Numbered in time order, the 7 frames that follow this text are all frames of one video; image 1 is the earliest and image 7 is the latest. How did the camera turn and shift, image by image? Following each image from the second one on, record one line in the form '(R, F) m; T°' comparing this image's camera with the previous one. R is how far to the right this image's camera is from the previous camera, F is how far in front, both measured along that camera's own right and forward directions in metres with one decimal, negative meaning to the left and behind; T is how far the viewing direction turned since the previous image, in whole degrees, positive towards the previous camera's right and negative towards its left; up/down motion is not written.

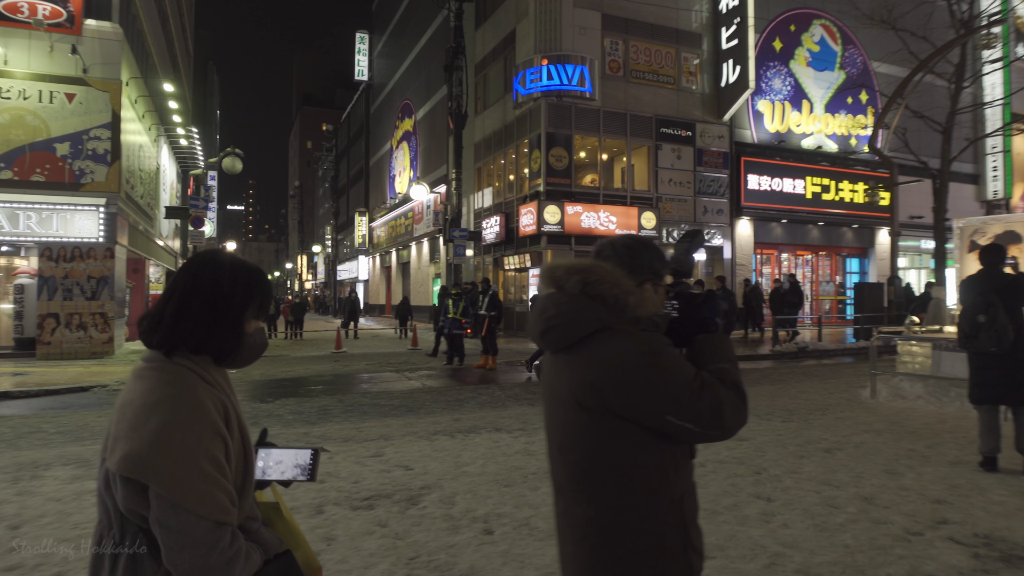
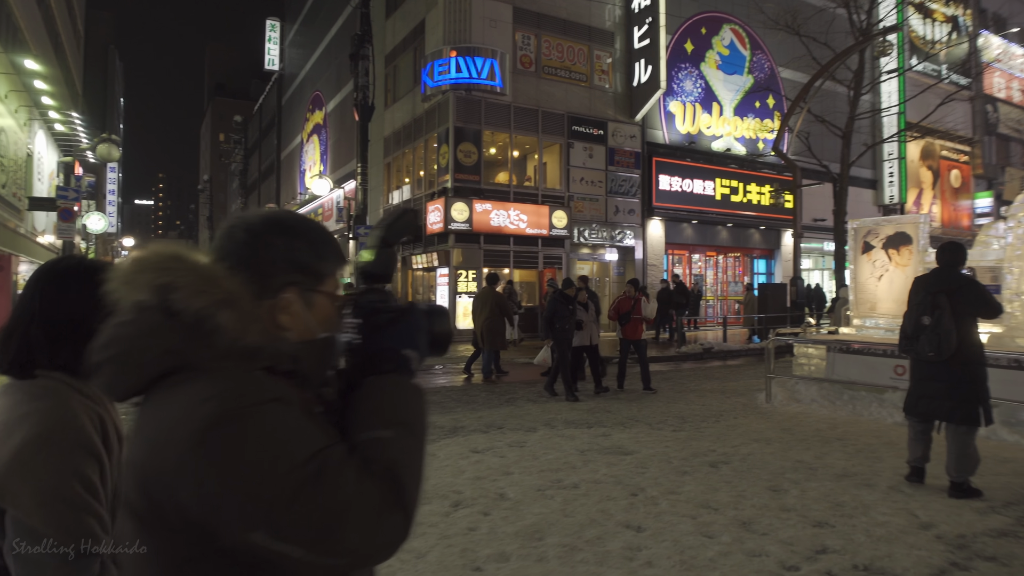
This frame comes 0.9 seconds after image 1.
(+0.6, +0.7) m; +6°
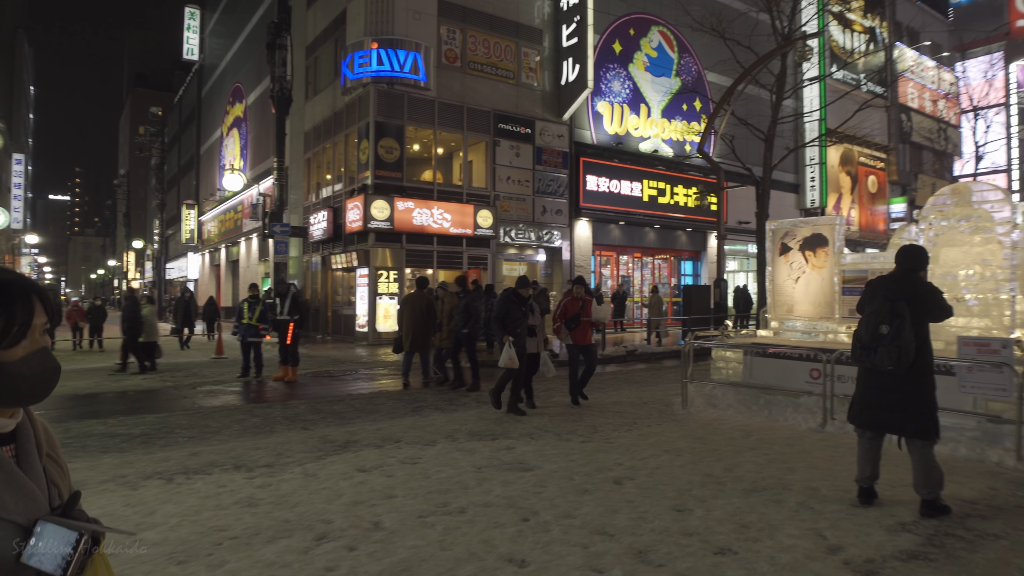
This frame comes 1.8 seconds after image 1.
(+0.4, +0.6) m; +5°
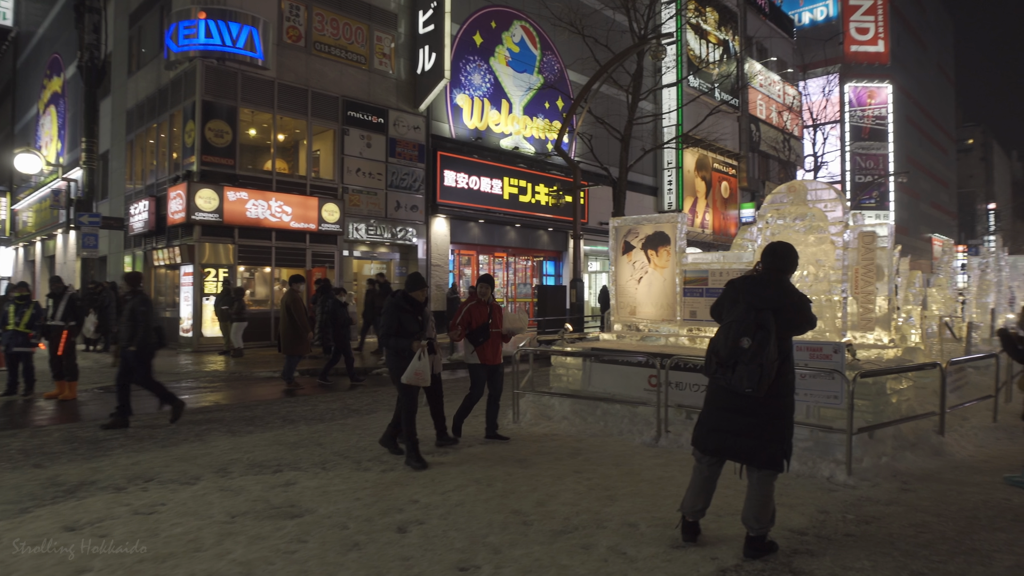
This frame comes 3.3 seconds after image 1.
(+0.8, +1.0) m; +10°
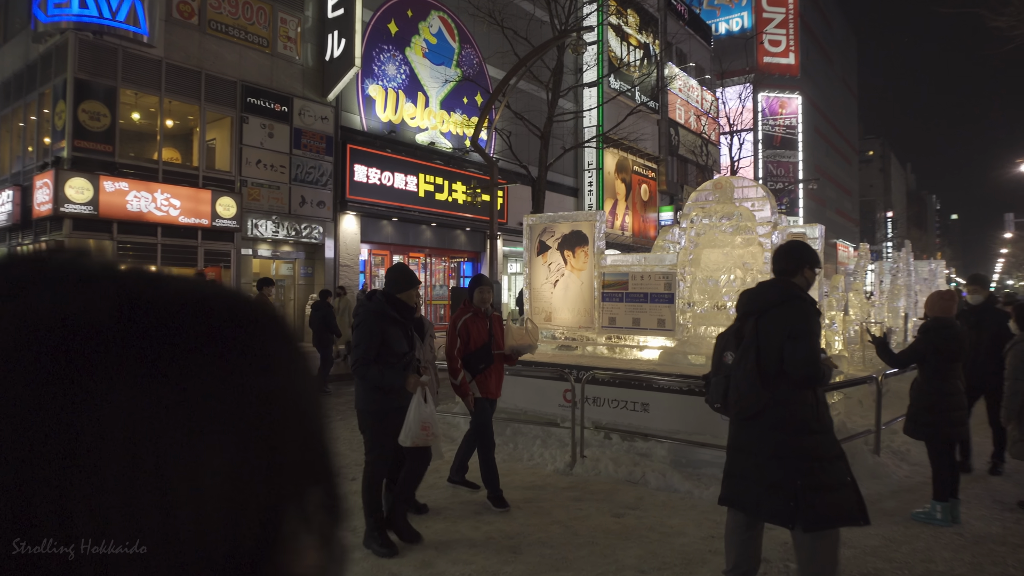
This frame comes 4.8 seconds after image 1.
(+0.3, +1.0) m; +6°
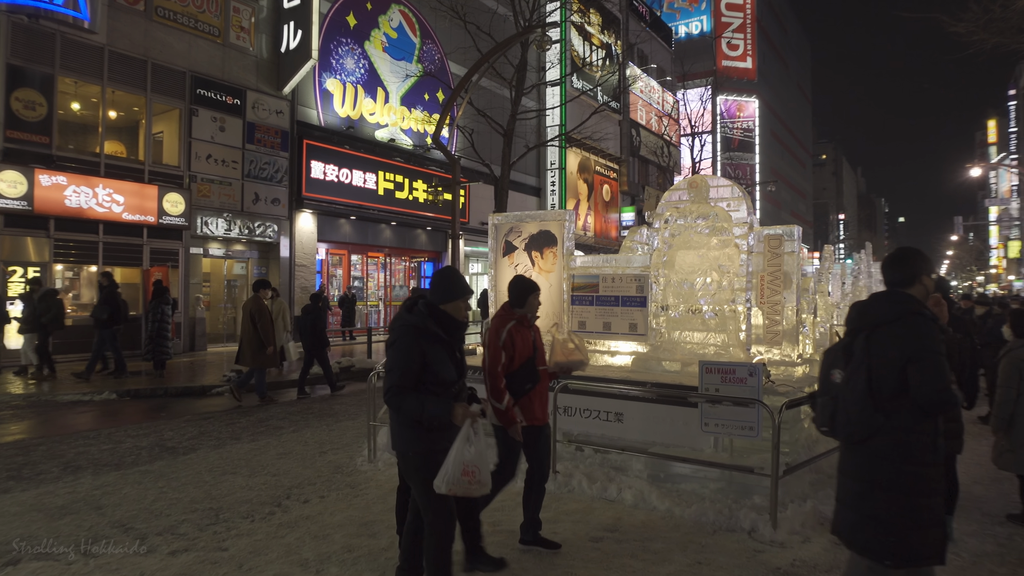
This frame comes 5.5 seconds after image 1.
(-0.1, +0.4) m; +3°
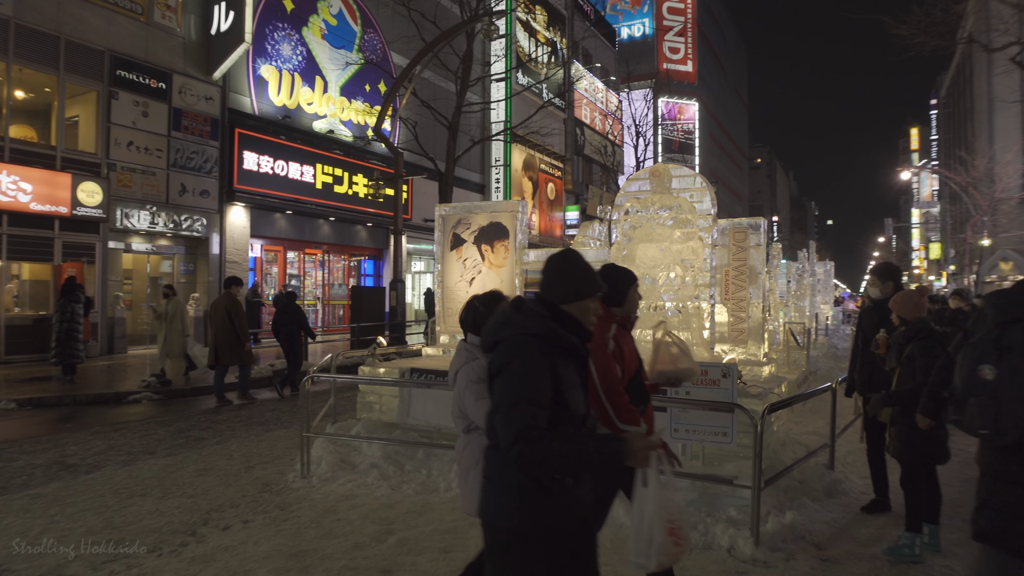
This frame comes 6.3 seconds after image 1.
(-0.1, +0.6) m; +5°
